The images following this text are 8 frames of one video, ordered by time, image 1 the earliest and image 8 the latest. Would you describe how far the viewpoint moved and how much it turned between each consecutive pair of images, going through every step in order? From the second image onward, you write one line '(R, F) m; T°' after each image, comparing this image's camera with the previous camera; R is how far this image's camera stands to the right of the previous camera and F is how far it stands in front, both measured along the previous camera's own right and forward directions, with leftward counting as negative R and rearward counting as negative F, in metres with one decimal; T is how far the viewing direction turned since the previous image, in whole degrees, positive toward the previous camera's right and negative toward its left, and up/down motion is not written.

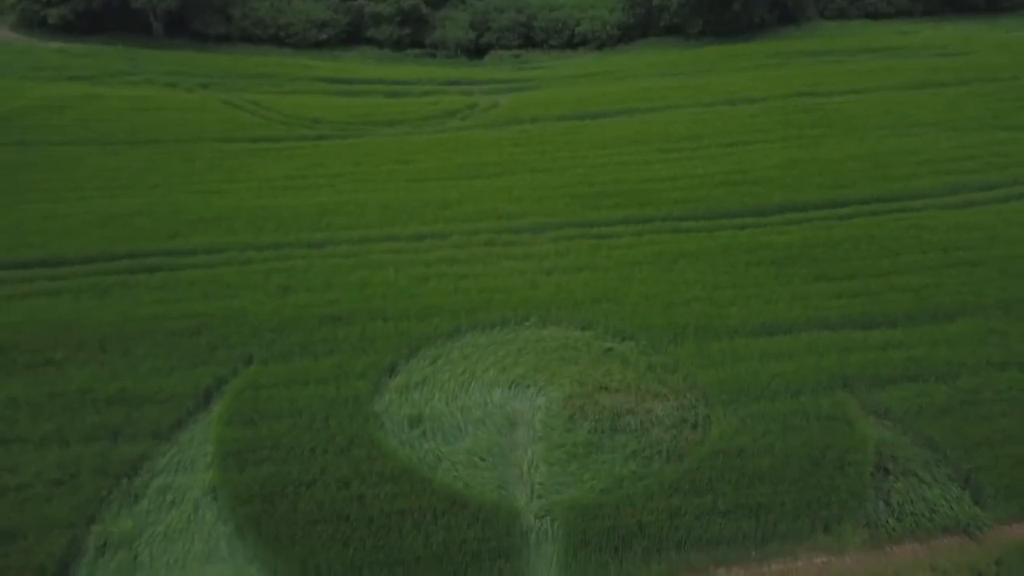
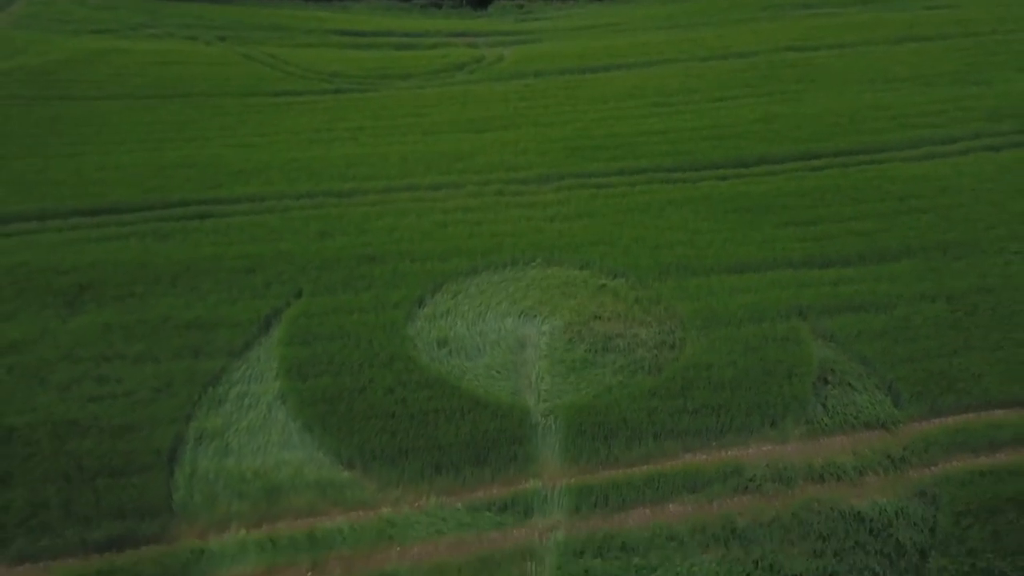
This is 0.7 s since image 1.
(-0.1, -1.5) m; 0°
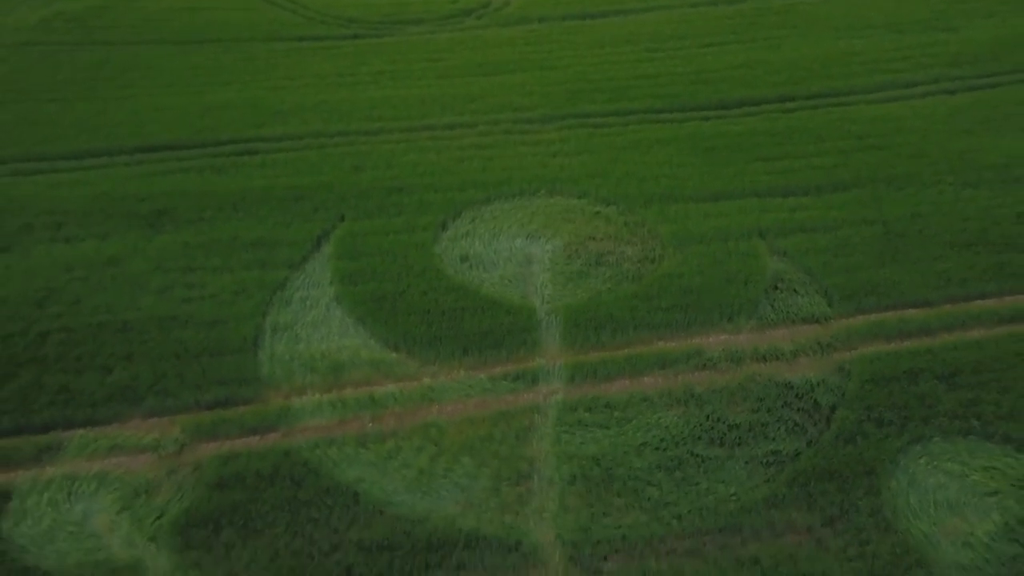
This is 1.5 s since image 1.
(-0.1, -1.9) m; 0°
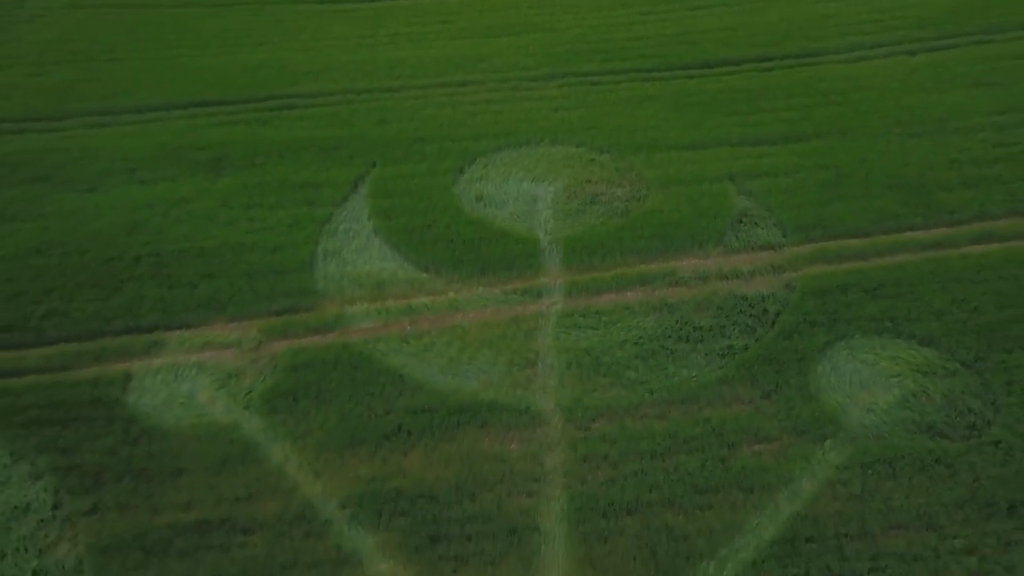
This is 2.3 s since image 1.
(-0.1, -2.0) m; 0°
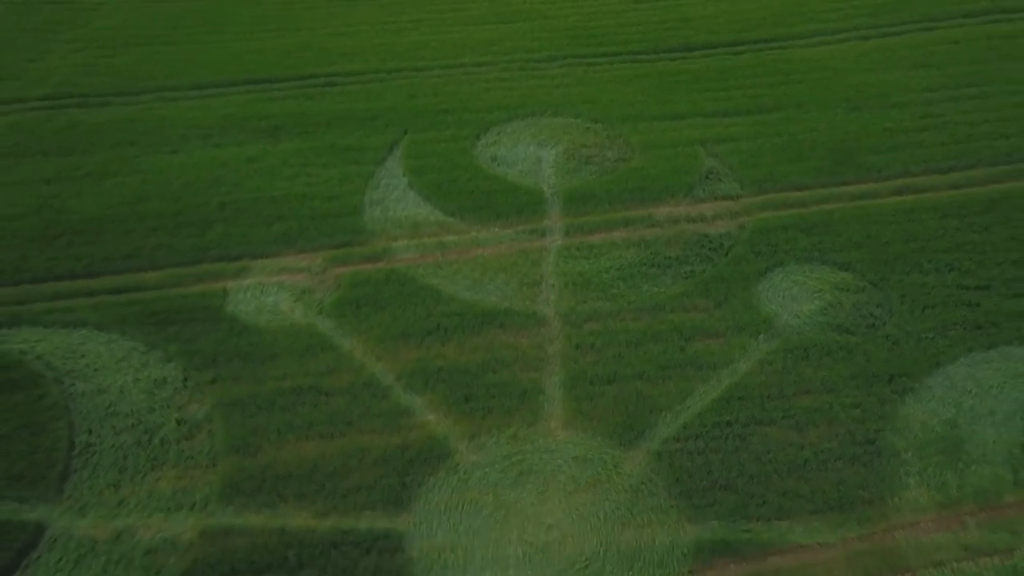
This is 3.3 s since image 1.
(-0.1, -2.8) m; 0°
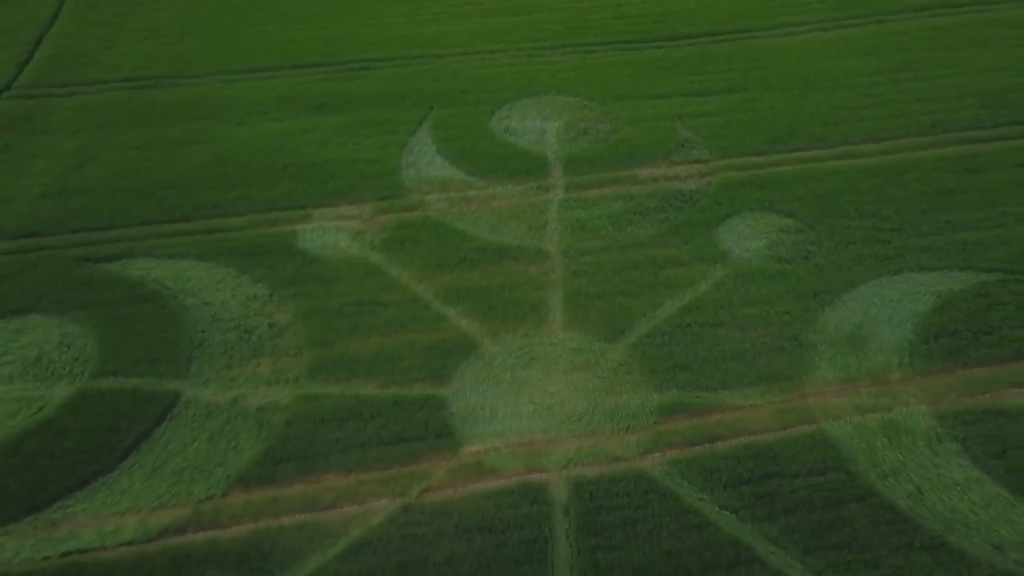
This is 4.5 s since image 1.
(-0.2, -3.2) m; 0°
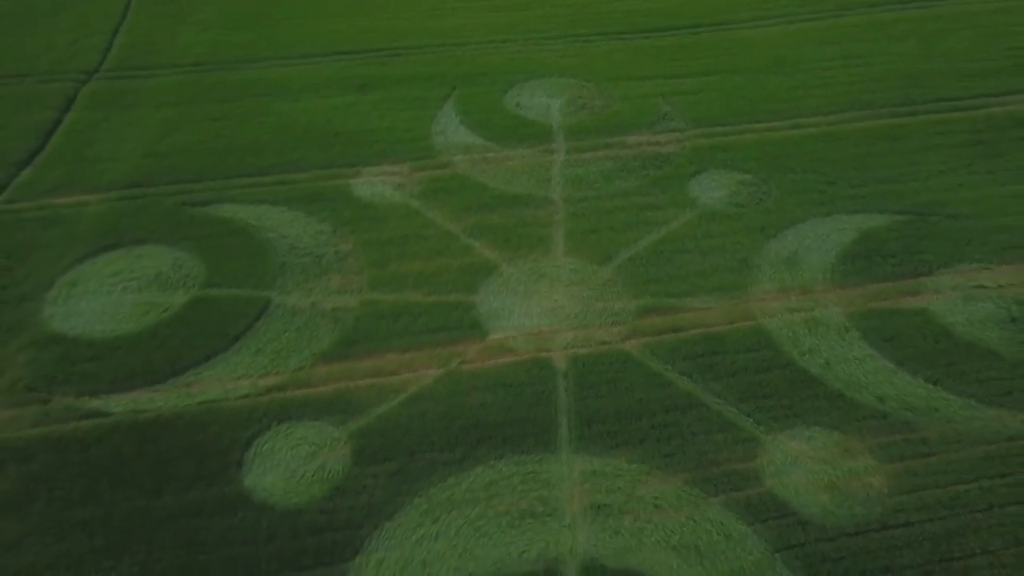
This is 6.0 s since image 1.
(-0.2, -3.8) m; 0°
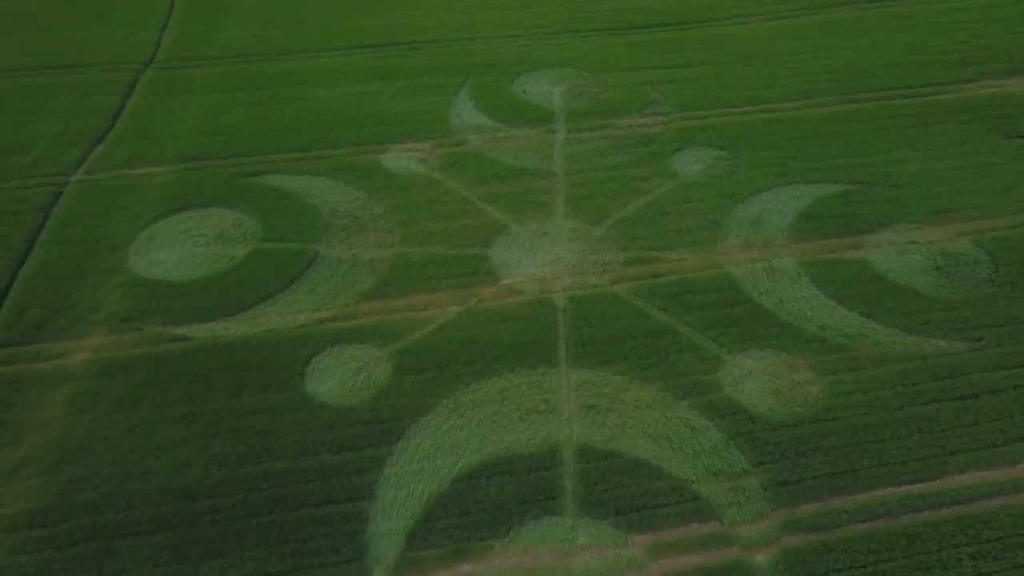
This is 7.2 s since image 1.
(-0.2, -3.1) m; 0°
